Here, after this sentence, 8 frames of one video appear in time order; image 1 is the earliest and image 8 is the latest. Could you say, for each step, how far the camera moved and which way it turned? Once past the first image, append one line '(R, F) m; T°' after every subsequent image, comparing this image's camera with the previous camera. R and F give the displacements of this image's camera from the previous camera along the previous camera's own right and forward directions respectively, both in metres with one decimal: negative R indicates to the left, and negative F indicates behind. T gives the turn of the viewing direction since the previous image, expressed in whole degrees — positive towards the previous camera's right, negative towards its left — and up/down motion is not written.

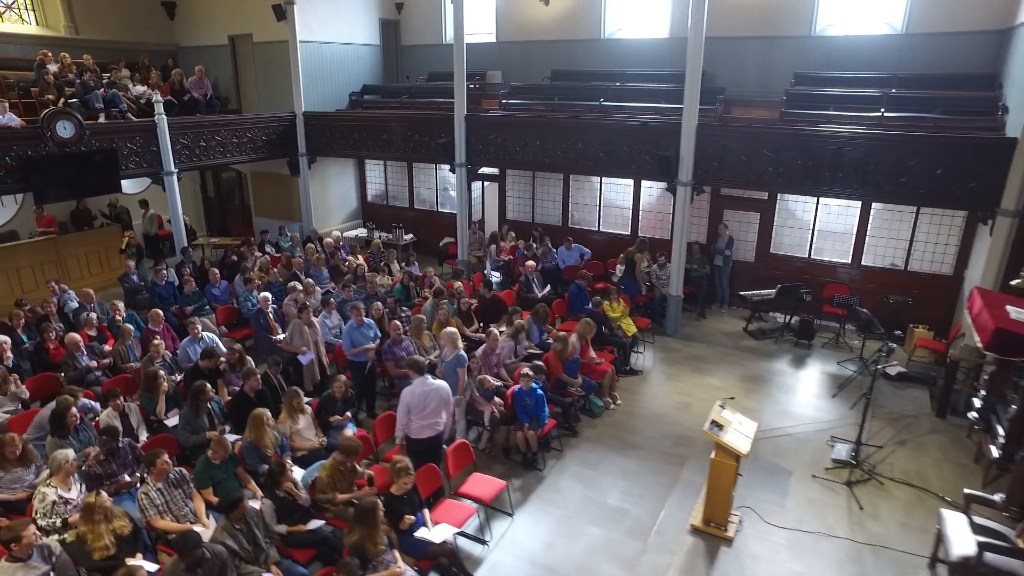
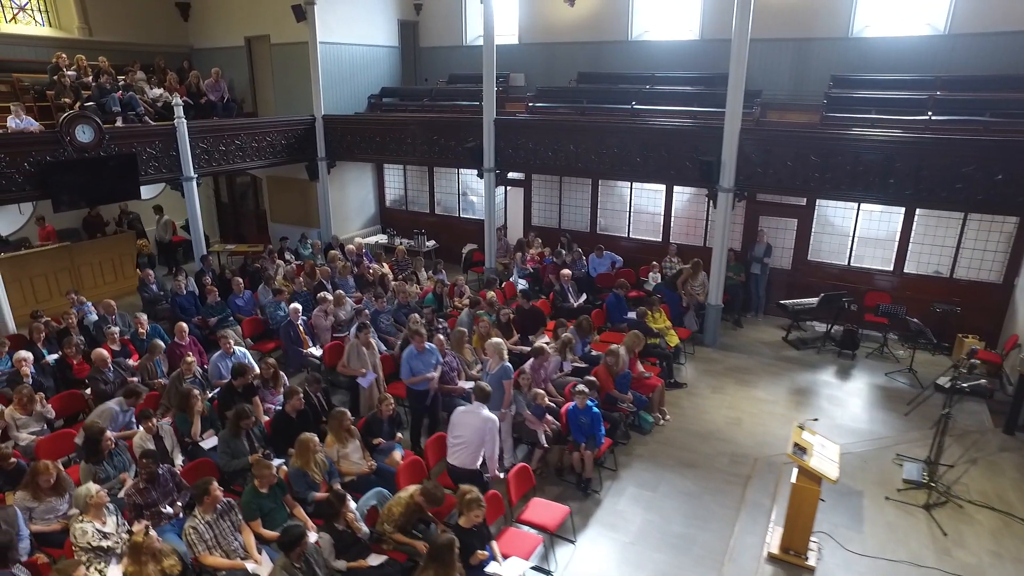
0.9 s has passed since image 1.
(-0.7, +0.4) m; 0°
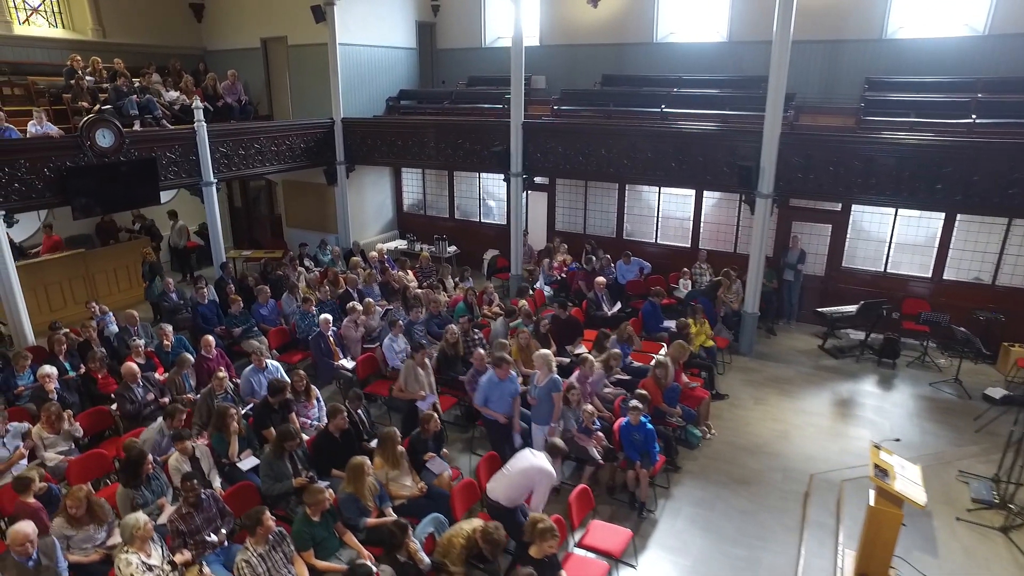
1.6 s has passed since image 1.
(-0.6, +0.3) m; 0°
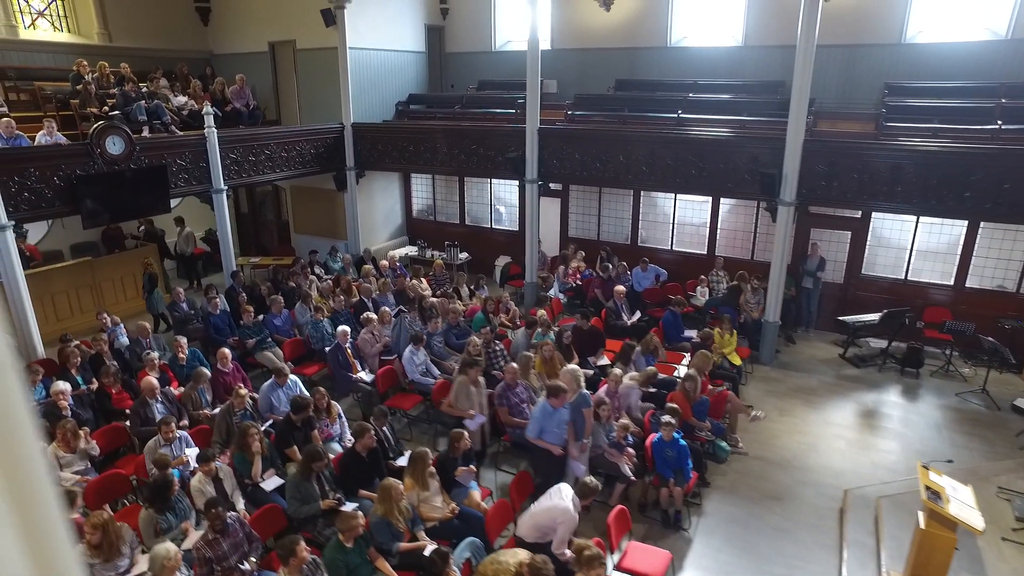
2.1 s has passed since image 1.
(-0.4, +0.2) m; 0°
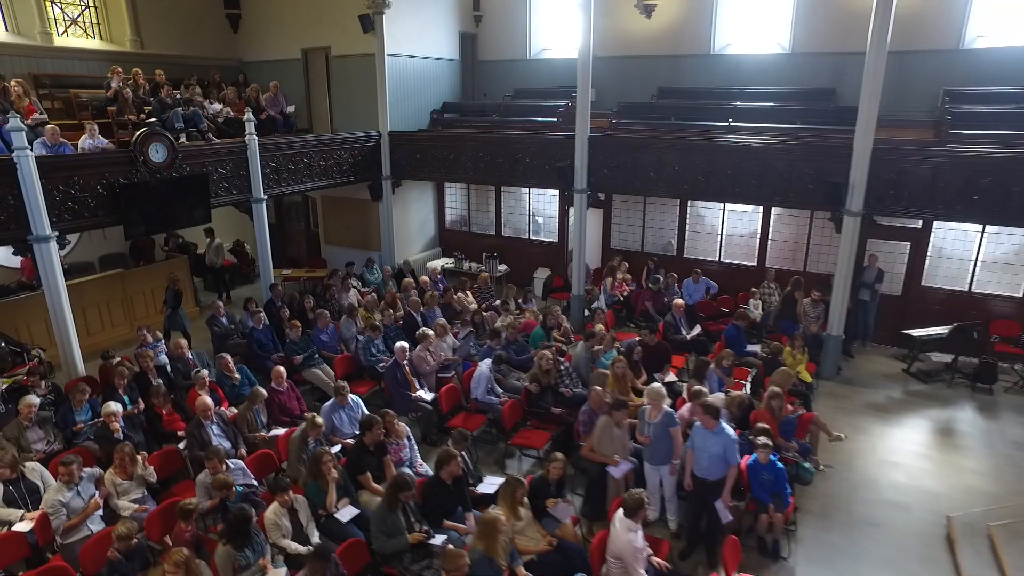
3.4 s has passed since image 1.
(-1.0, +0.4) m; 0°
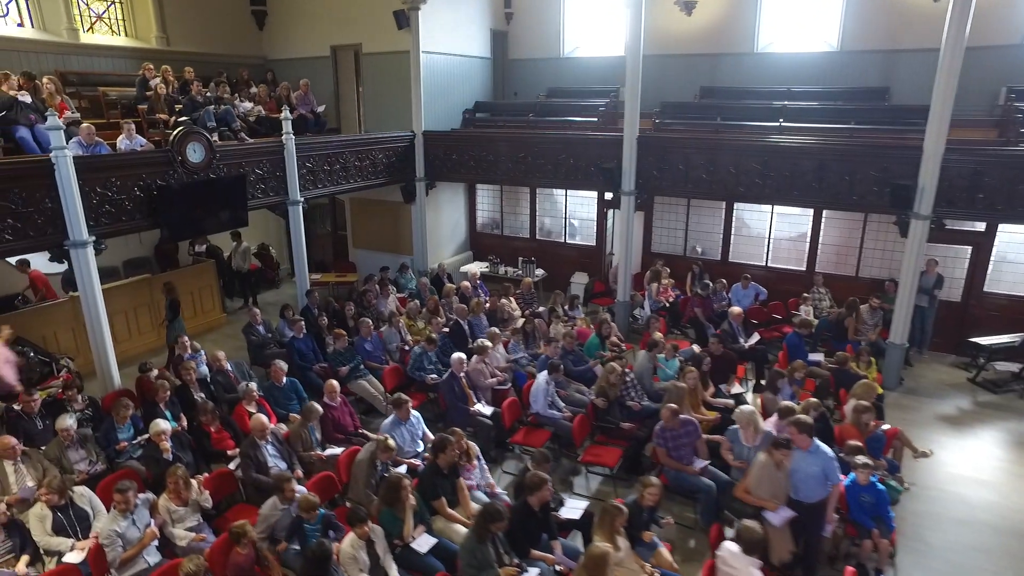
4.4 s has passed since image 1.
(-0.9, +0.5) m; 0°
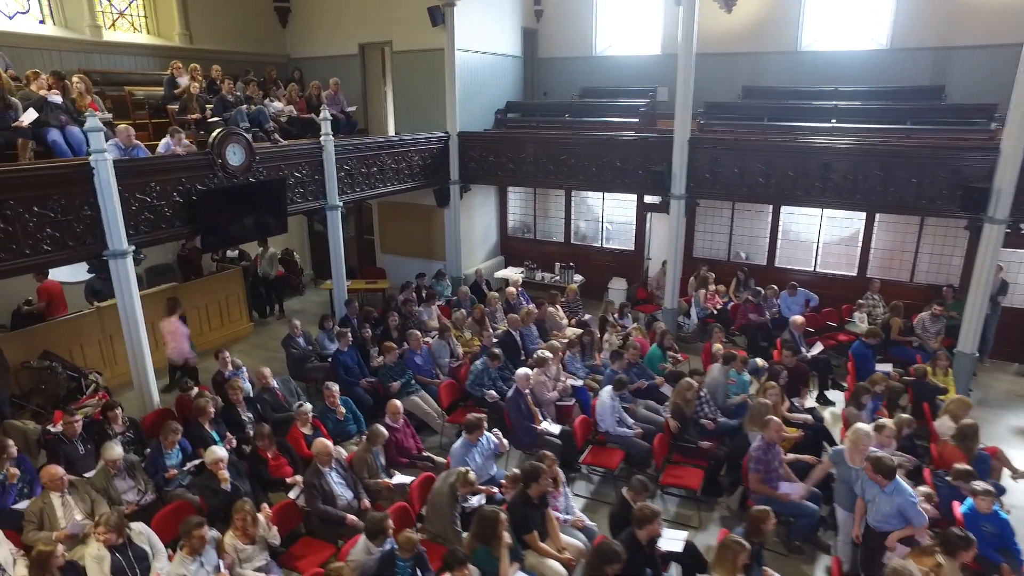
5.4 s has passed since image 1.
(-1.0, +0.5) m; +1°
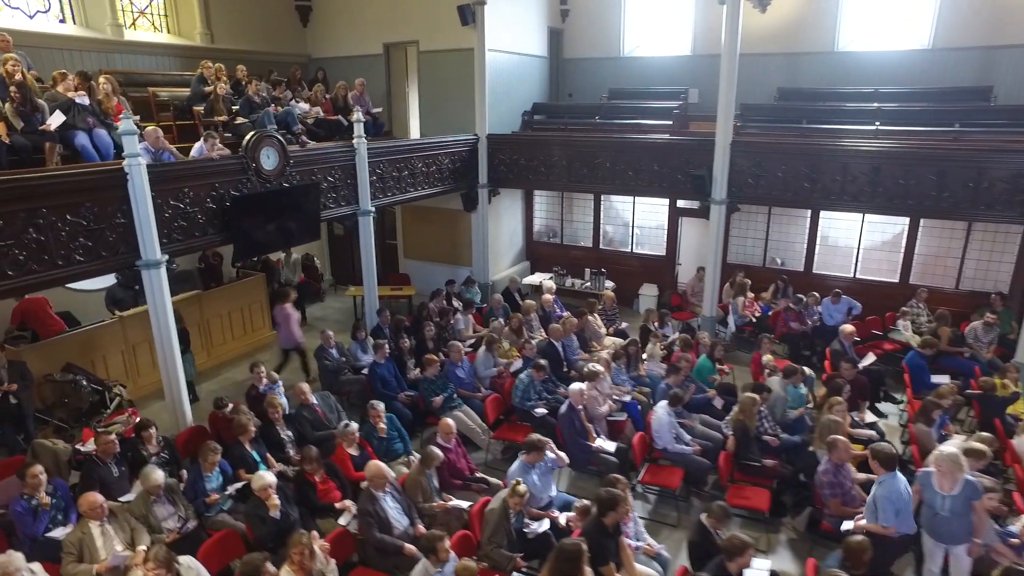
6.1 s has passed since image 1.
(-0.7, +0.4) m; 0°
